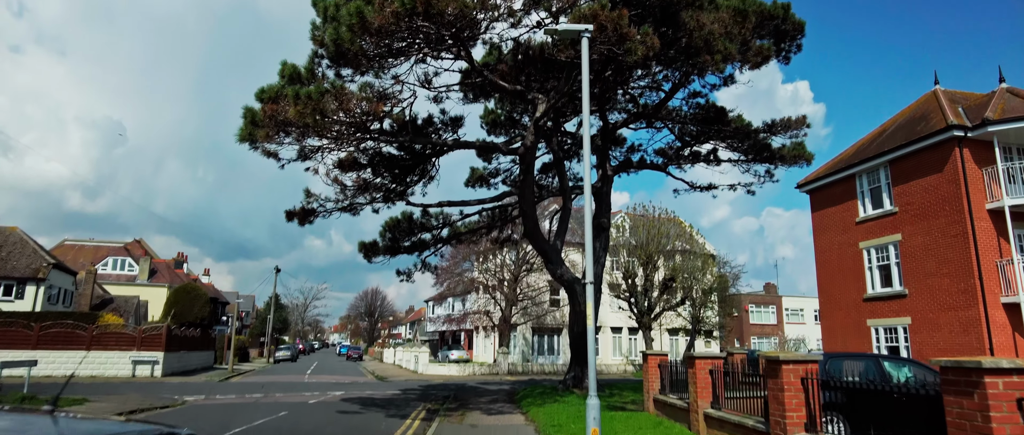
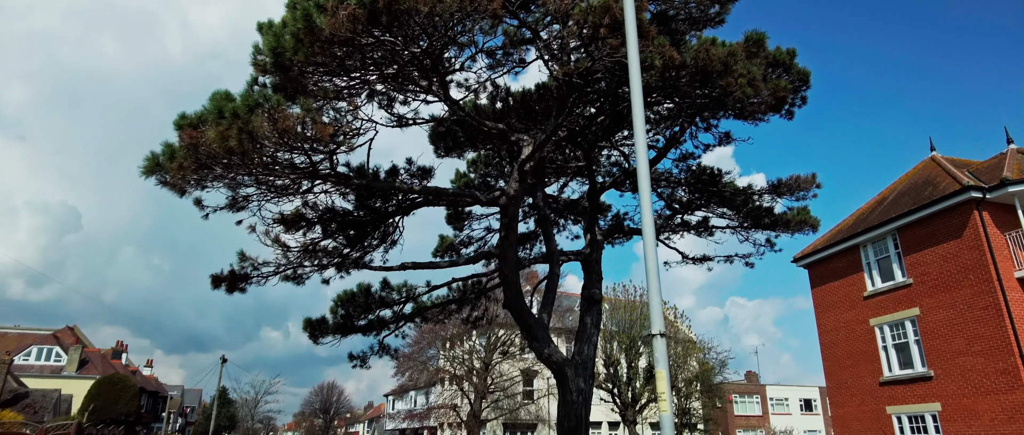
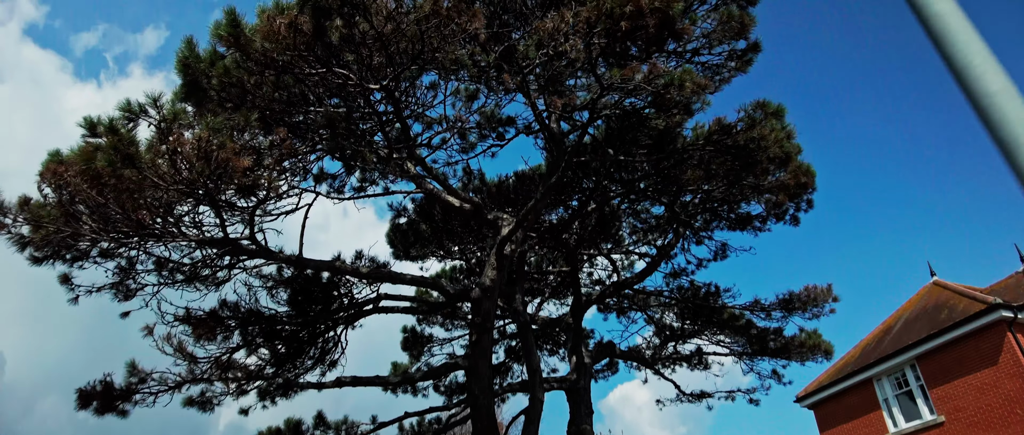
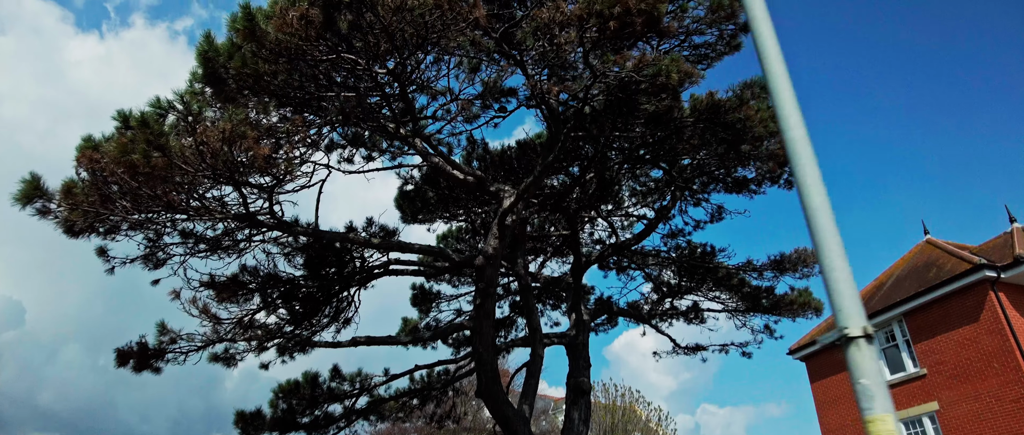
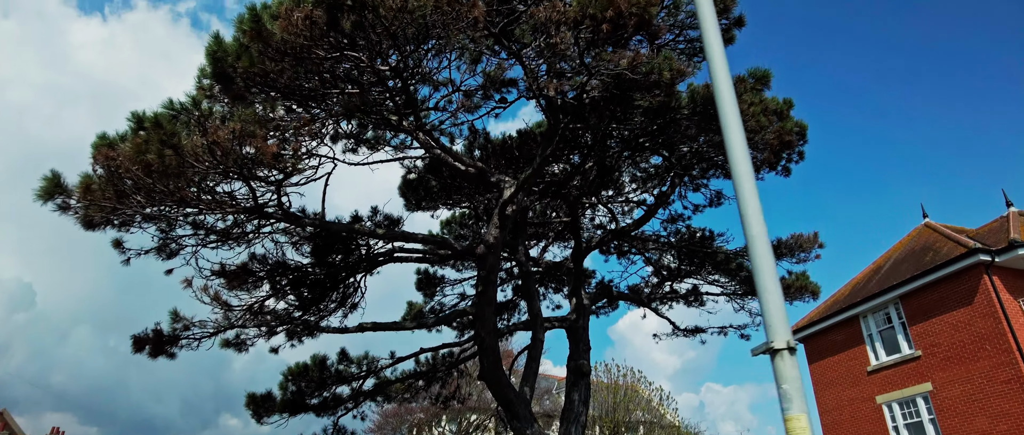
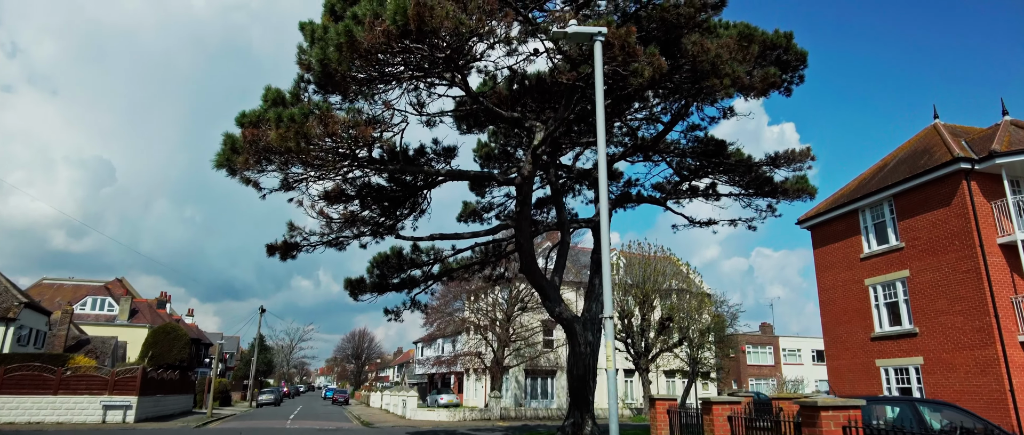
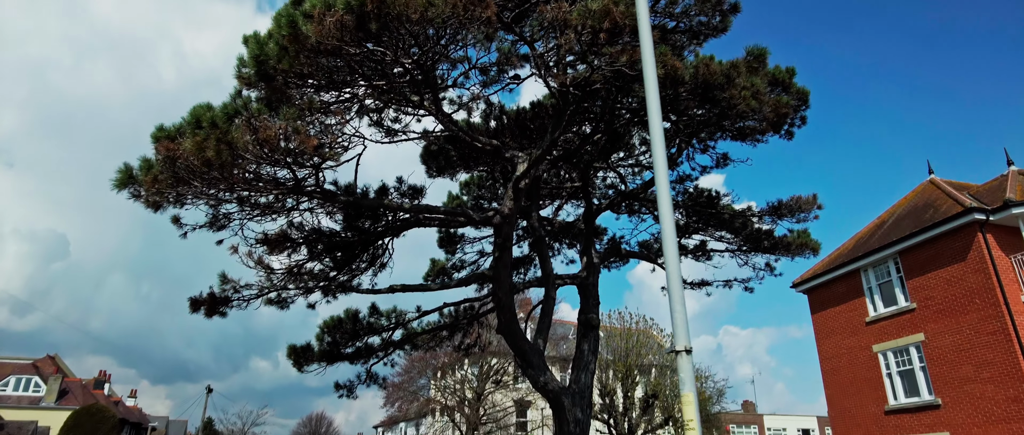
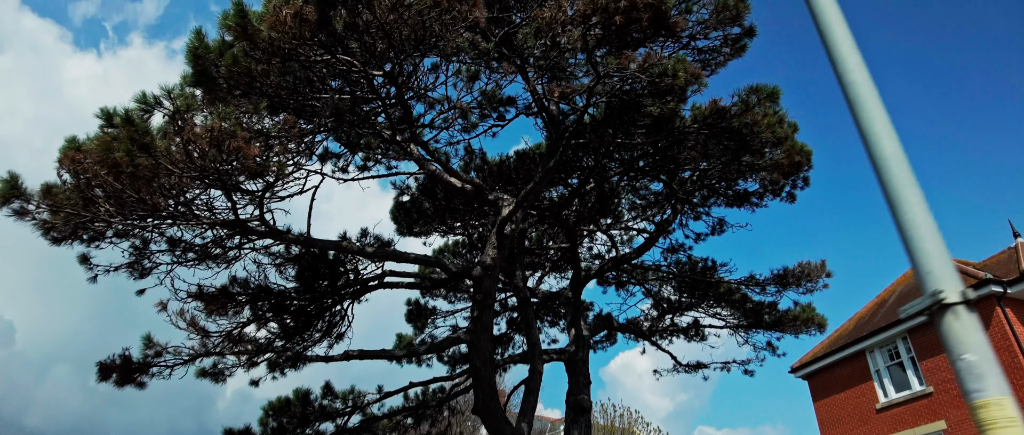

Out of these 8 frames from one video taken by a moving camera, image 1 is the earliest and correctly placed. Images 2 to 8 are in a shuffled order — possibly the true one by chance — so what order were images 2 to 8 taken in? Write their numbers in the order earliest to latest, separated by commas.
6, 2, 7, 5, 4, 8, 3
